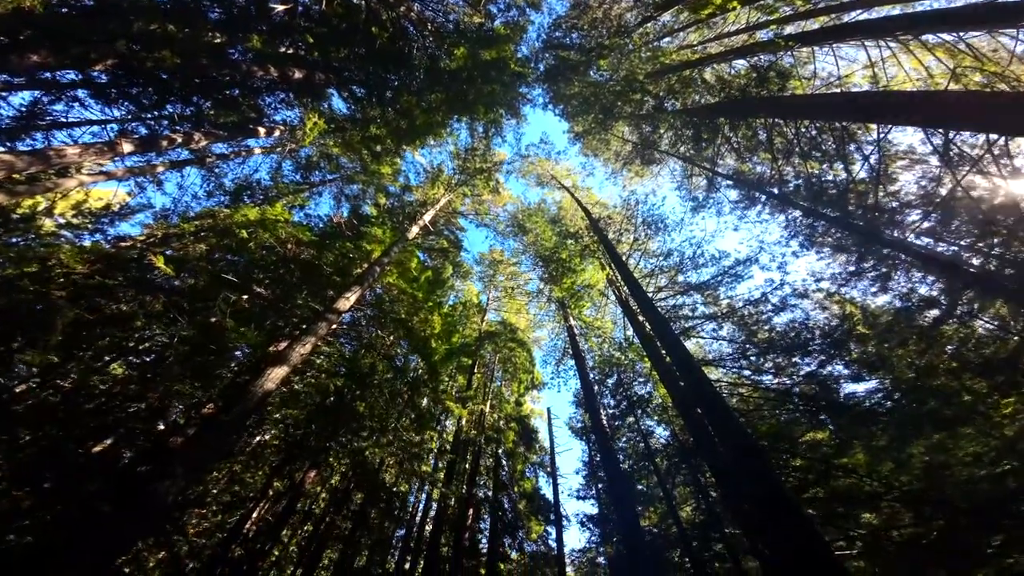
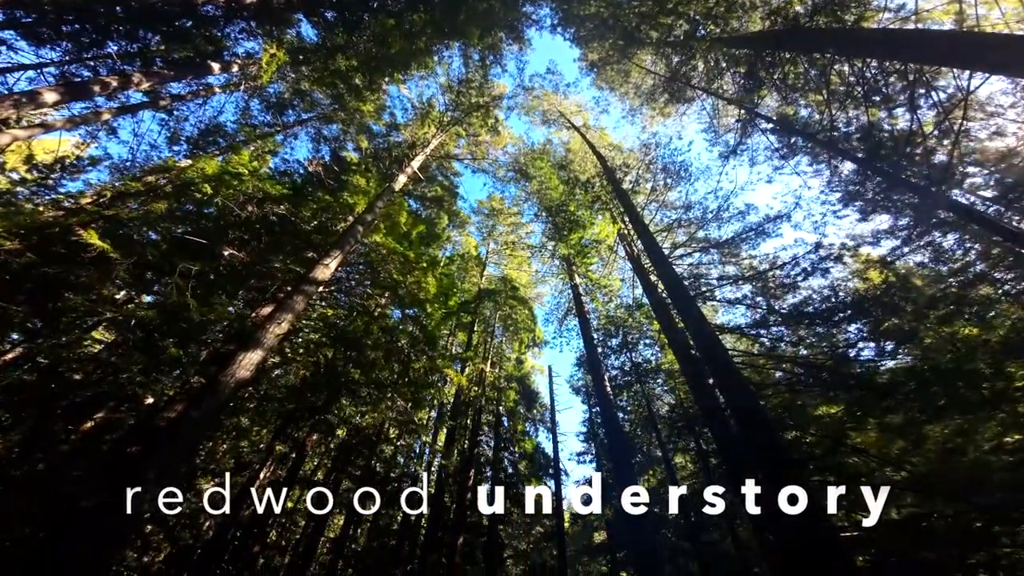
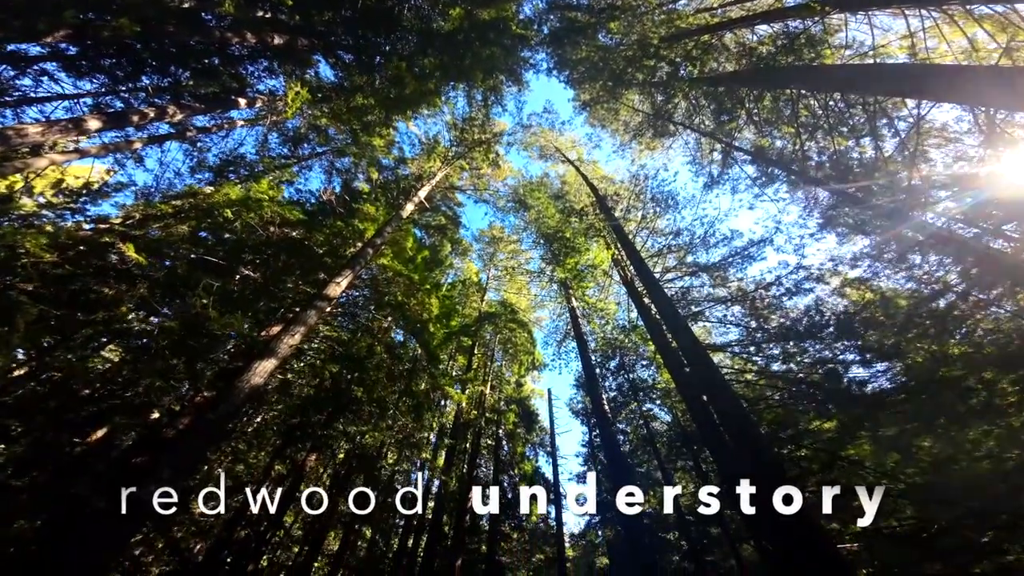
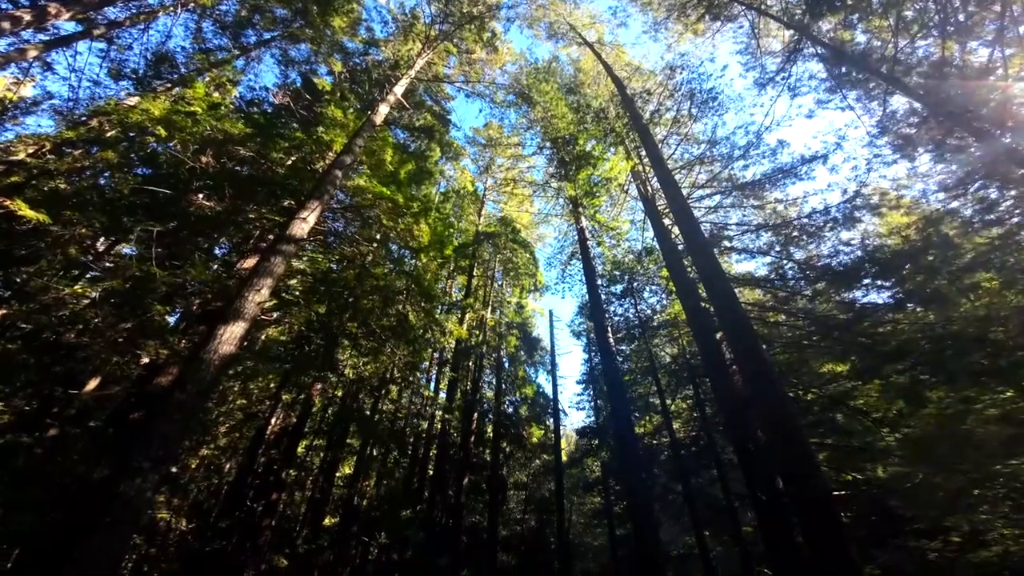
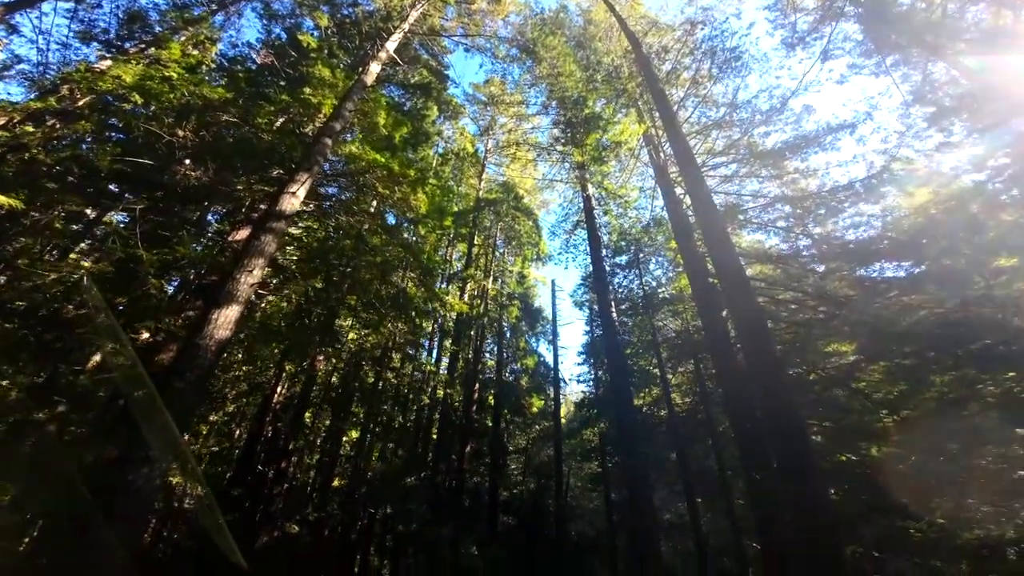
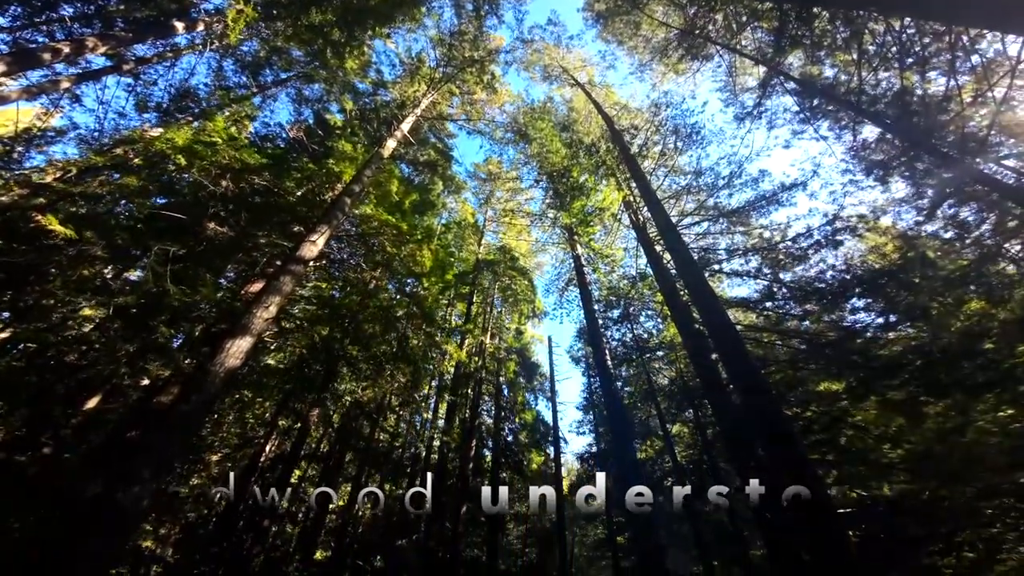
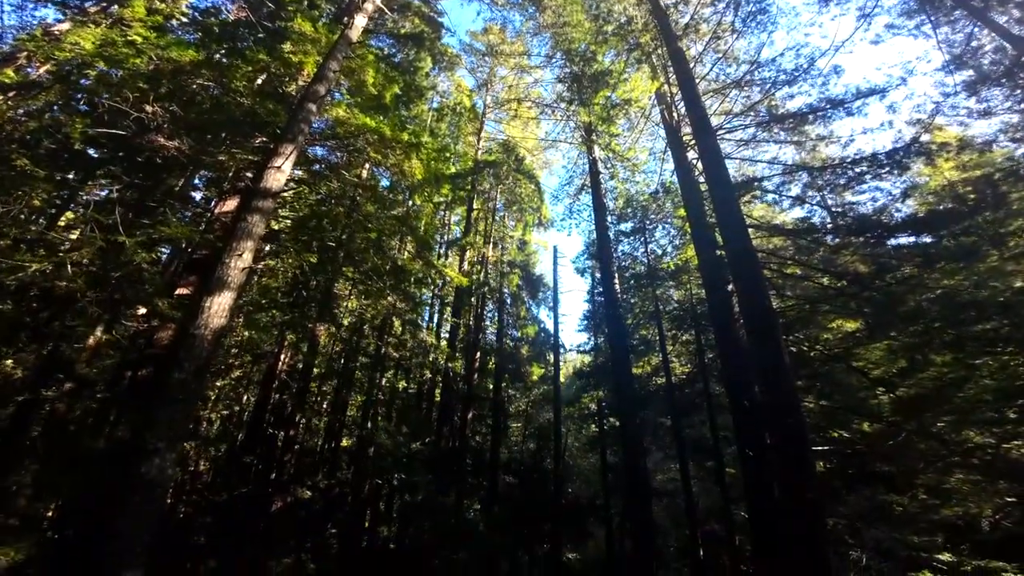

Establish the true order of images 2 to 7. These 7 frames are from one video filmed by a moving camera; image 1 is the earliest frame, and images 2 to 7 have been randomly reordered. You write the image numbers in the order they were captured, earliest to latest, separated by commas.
3, 2, 6, 4, 5, 7
